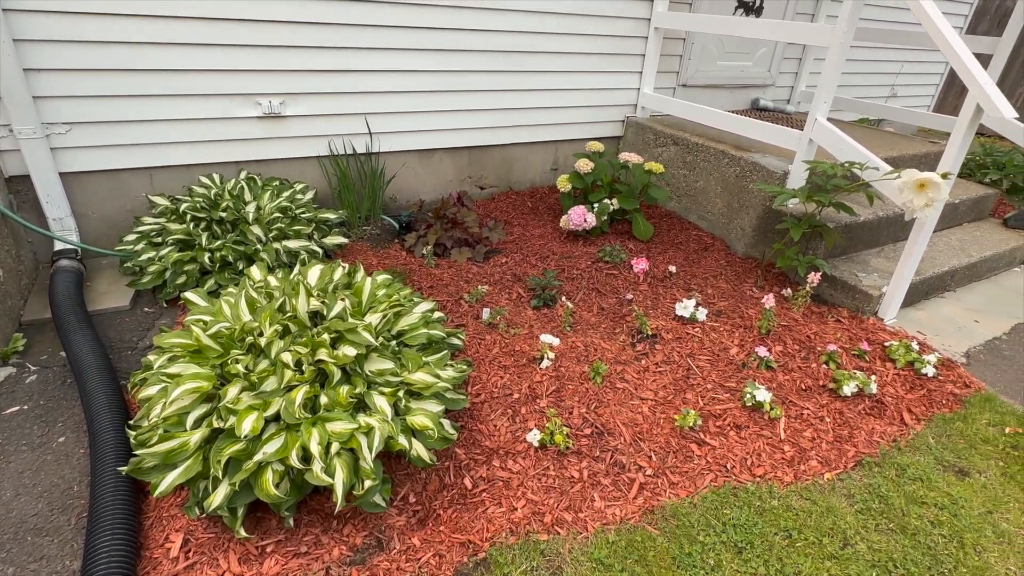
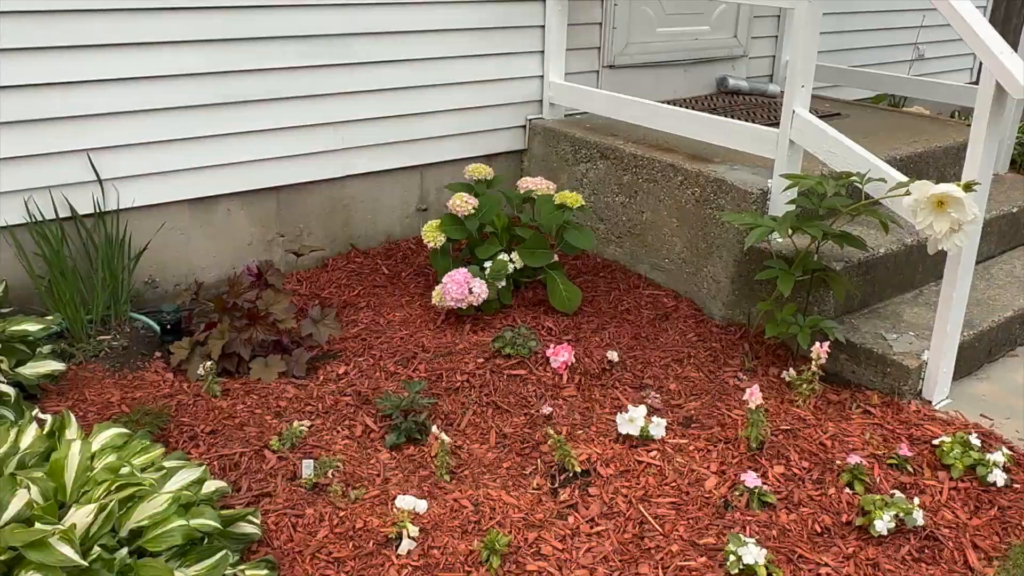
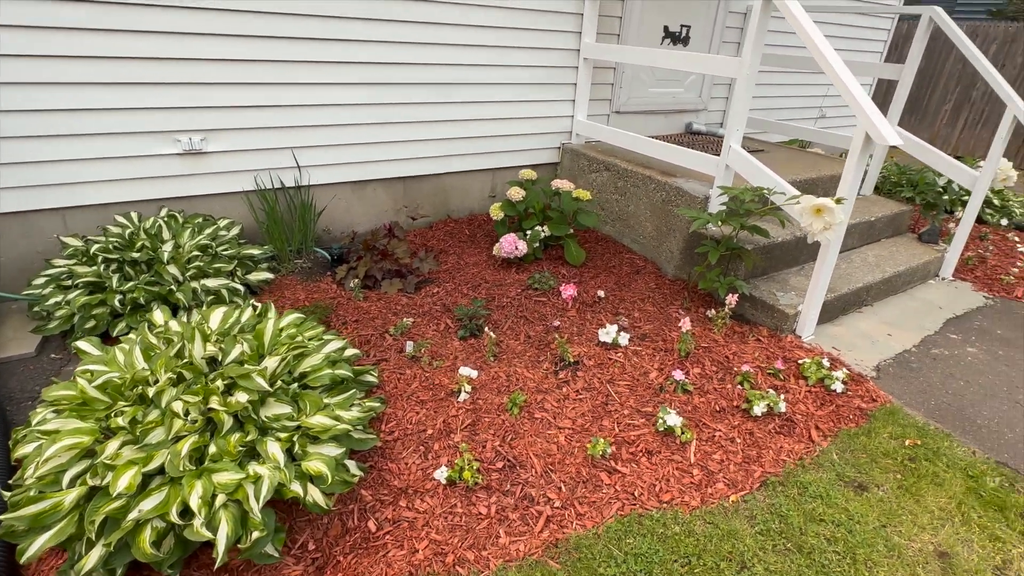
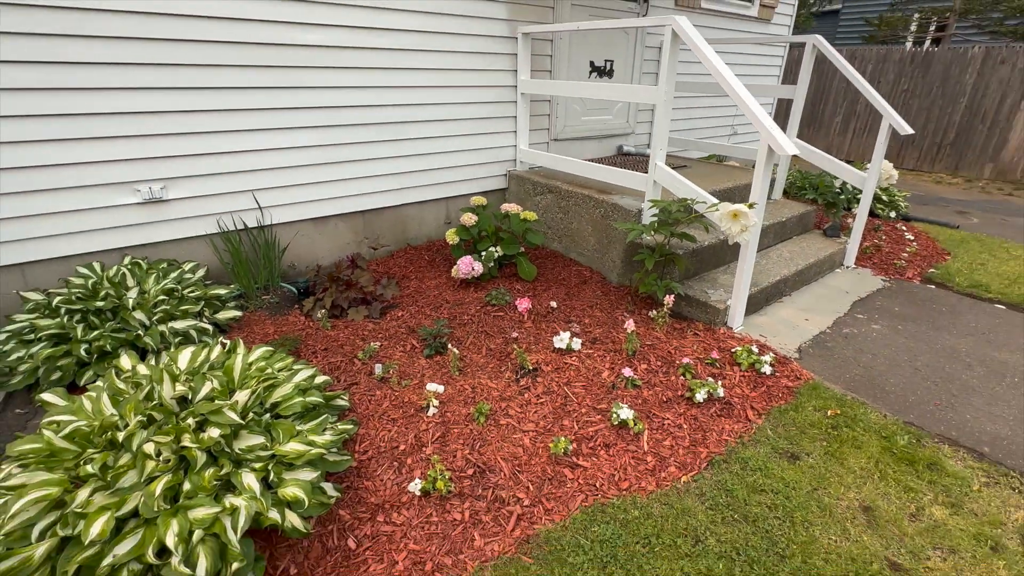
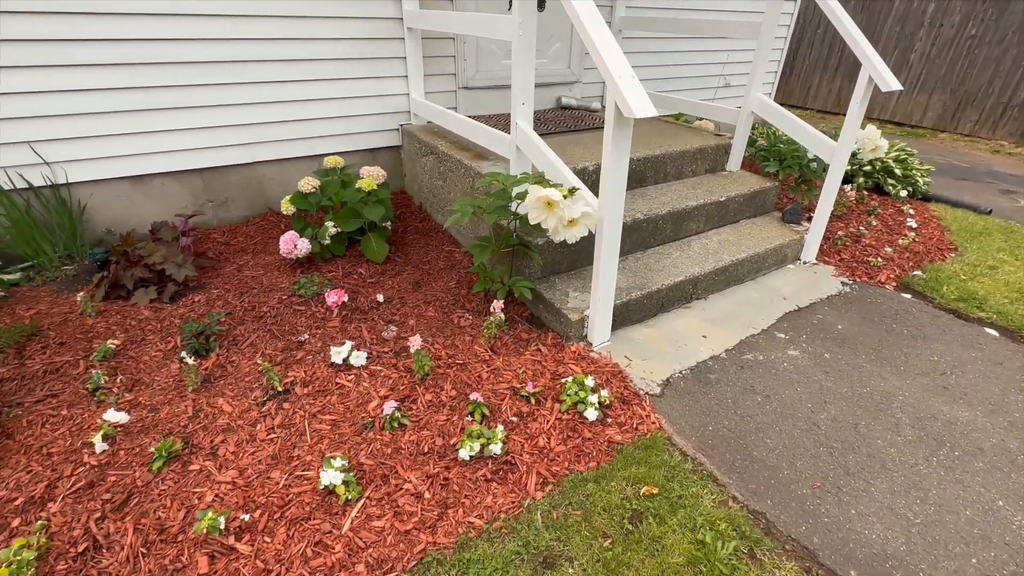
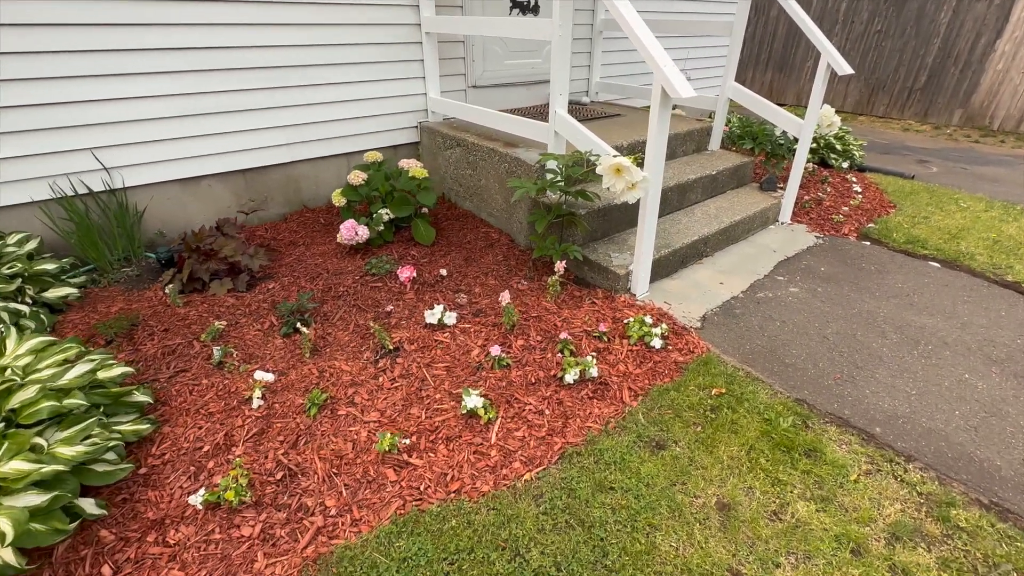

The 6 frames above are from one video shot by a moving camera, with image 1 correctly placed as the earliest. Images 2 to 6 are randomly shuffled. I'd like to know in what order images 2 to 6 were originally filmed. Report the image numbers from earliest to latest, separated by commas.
3, 2, 4, 6, 5
